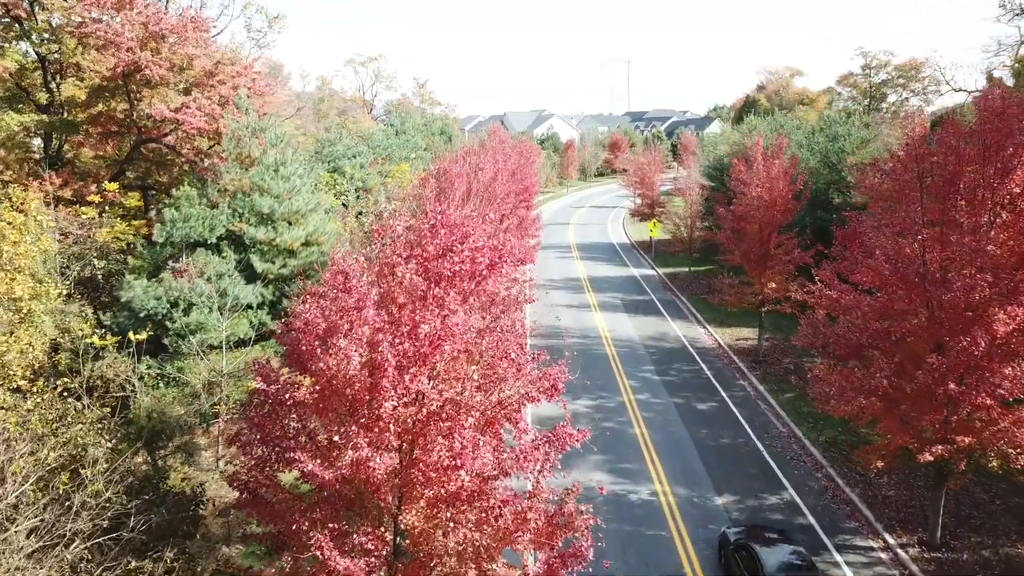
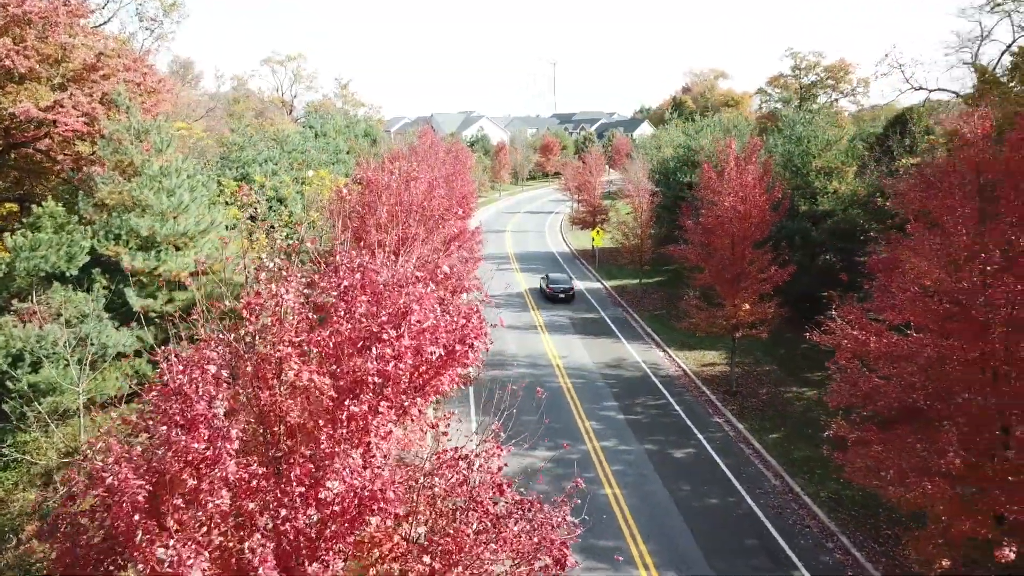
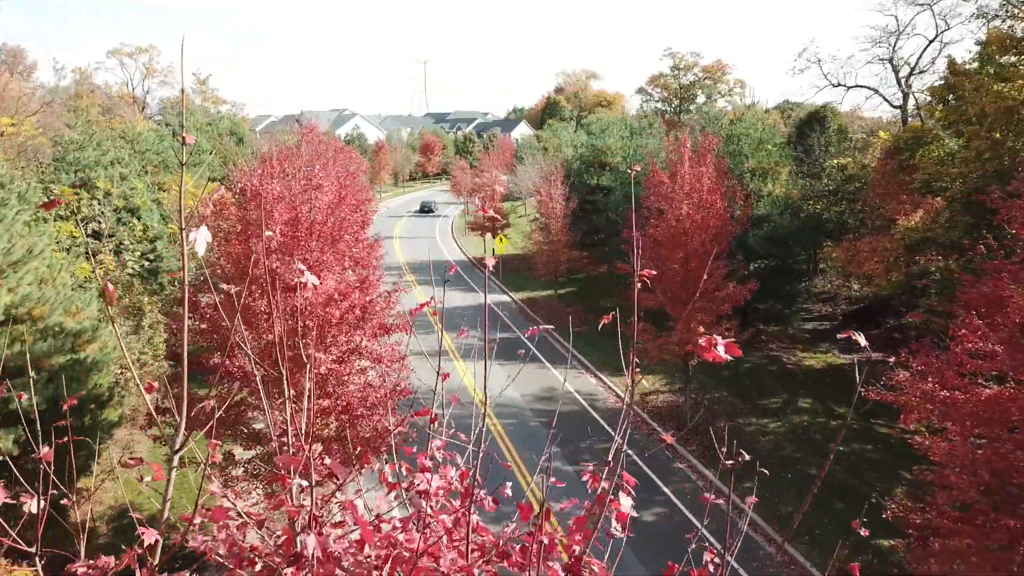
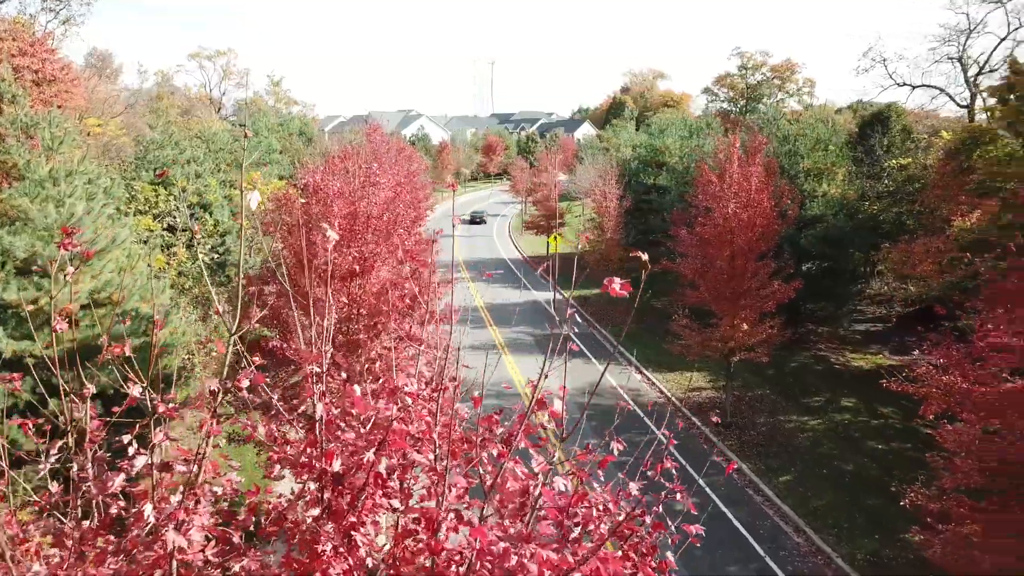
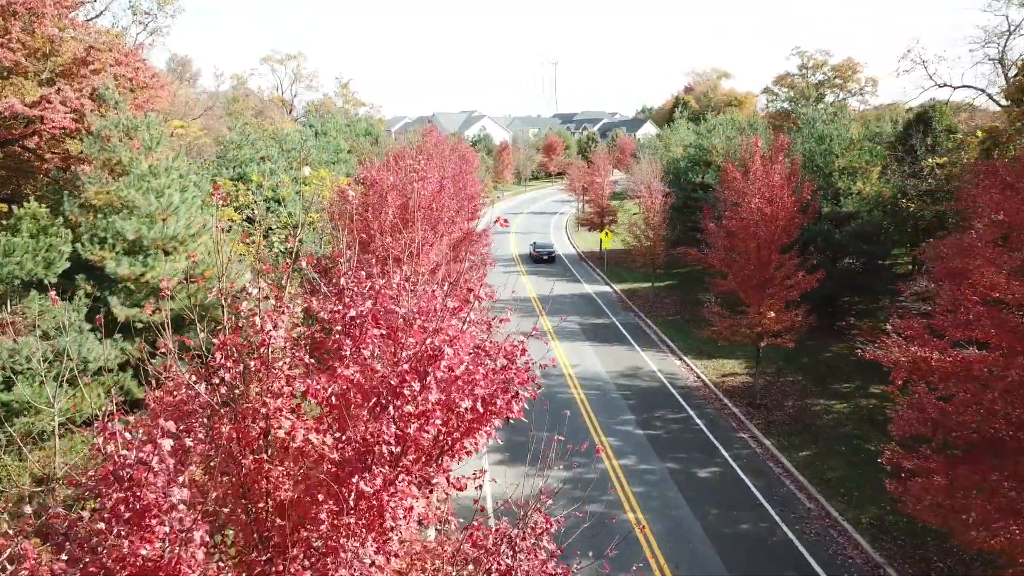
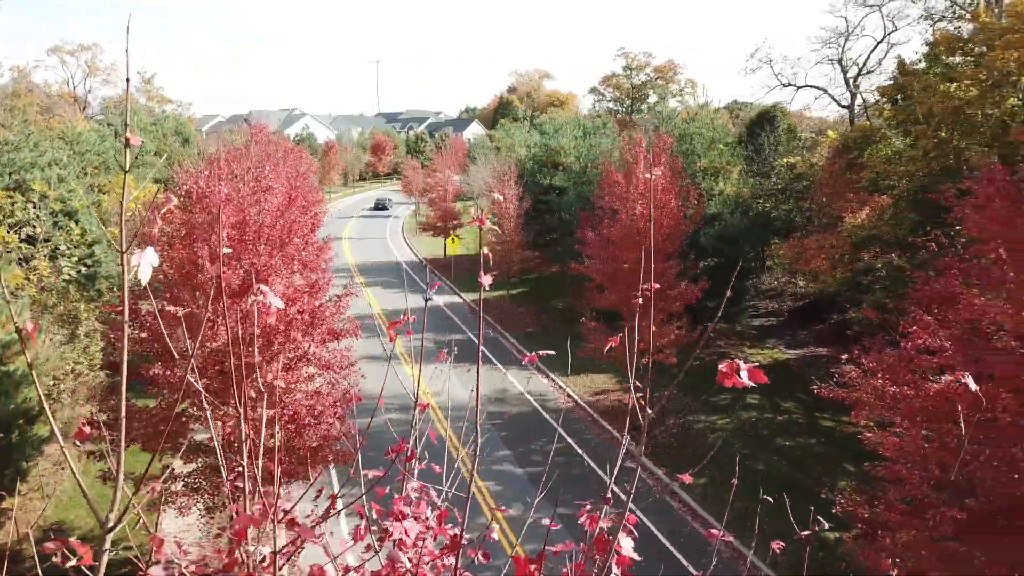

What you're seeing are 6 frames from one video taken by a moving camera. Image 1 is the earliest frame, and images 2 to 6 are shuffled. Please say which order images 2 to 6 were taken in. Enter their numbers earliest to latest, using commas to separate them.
2, 5, 4, 3, 6
